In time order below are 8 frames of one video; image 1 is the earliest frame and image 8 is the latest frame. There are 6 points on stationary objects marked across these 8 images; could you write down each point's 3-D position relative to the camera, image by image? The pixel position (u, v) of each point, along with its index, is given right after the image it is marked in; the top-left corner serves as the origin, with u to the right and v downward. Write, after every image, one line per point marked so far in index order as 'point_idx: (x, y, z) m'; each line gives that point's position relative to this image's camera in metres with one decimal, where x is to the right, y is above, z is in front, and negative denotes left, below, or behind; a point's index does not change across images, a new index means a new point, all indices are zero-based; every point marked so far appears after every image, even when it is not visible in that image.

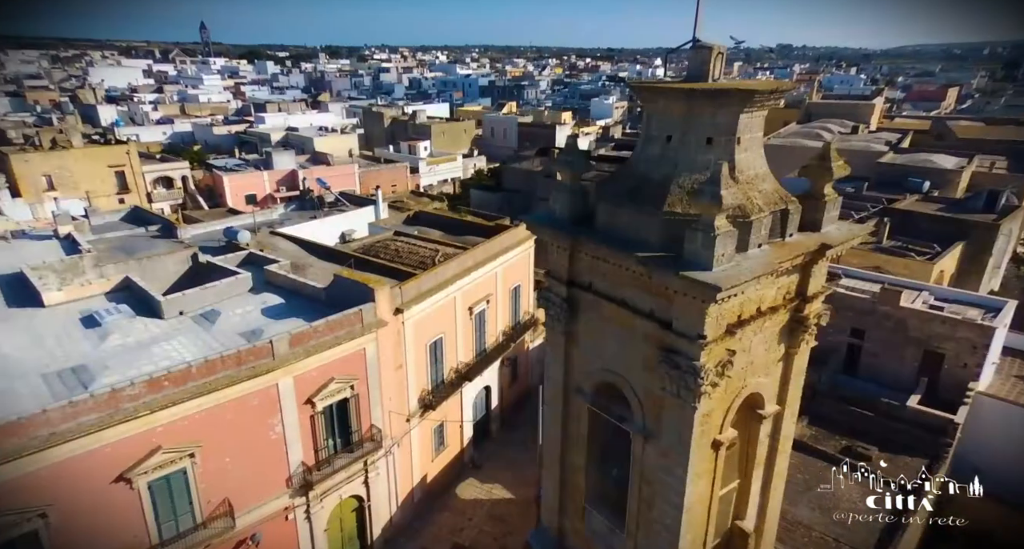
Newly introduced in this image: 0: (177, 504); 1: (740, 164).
0: (-6.7, -4.6, +12.3) m
1: (+2.3, +1.1, +6.1) m
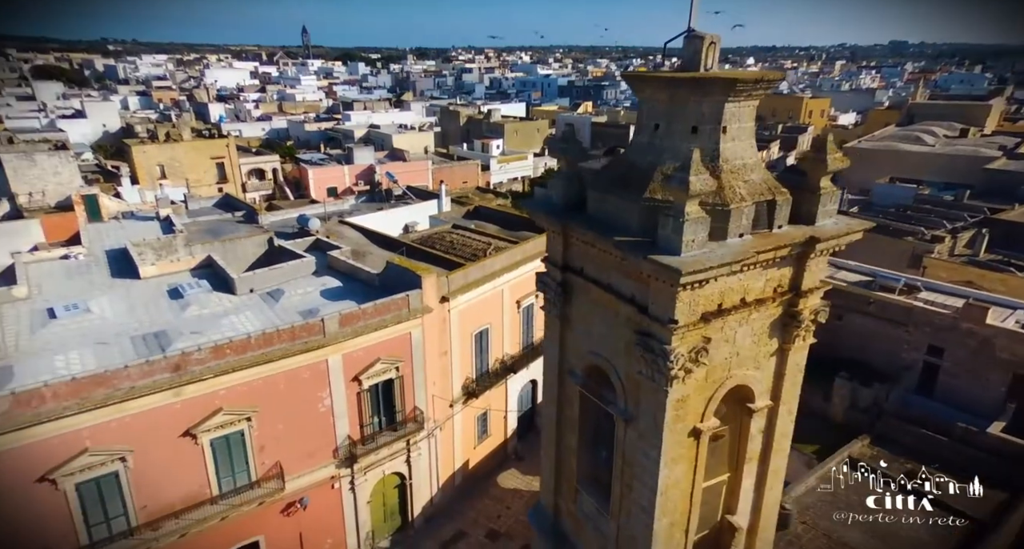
0: (-6.1, -4.2, +13.6) m
1: (+2.2, +1.2, +6.2) m
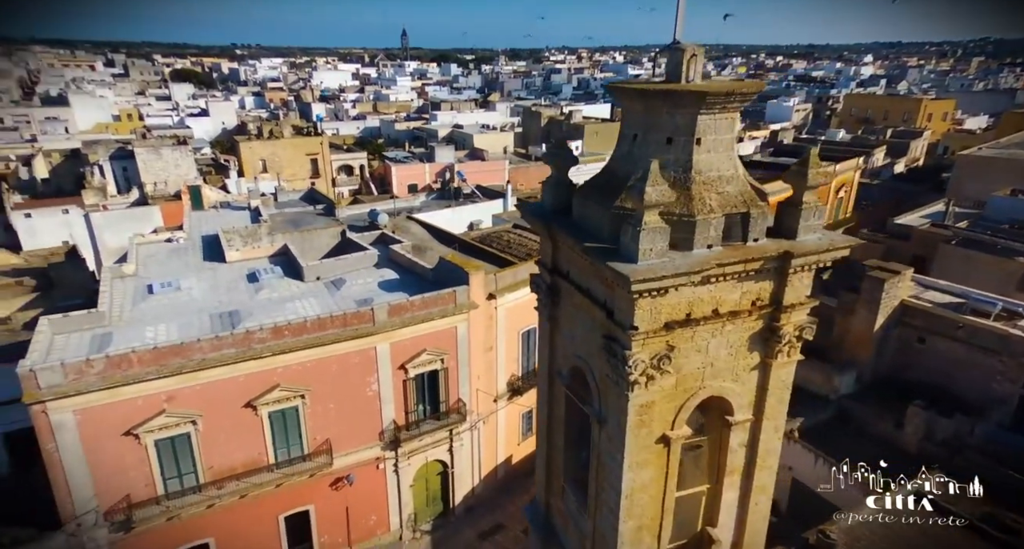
0: (-5.4, -3.9, +14.8) m
1: (+1.9, +1.1, +6.2) m
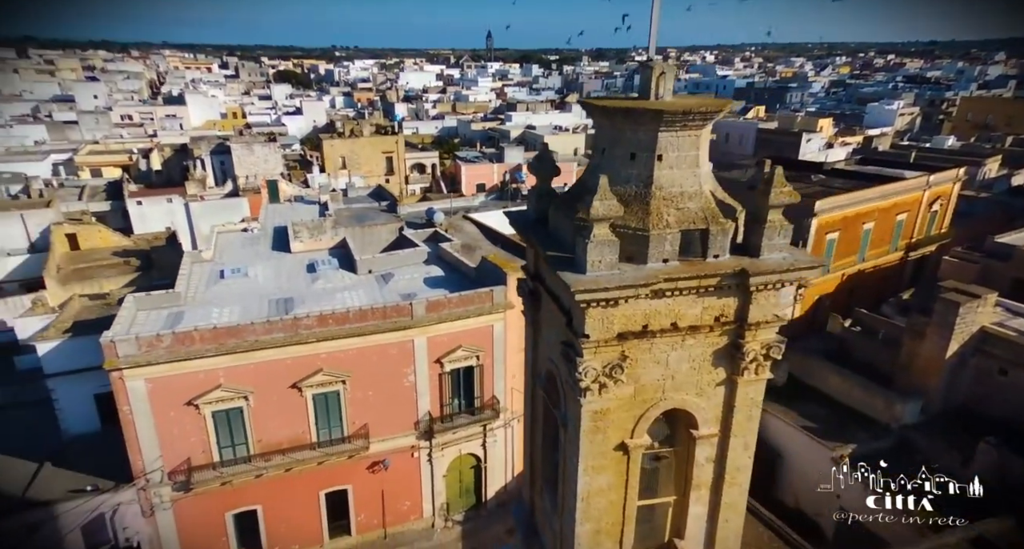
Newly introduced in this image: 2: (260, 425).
0: (-4.7, -3.7, +15.9) m
1: (+1.5, +1.0, +6.3) m
2: (-6.3, -3.7, +15.3) m
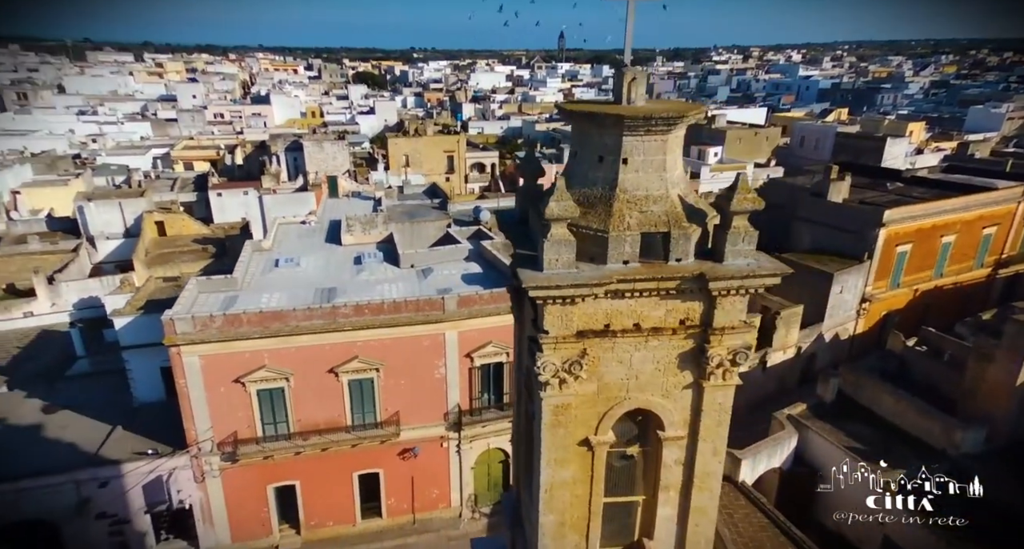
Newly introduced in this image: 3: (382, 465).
0: (-4.0, -3.5, +16.7) m
1: (+1.2, +1.0, +6.5) m
2: (-5.6, -3.5, +16.3) m
3: (-3.7, -5.4, +17.4) m
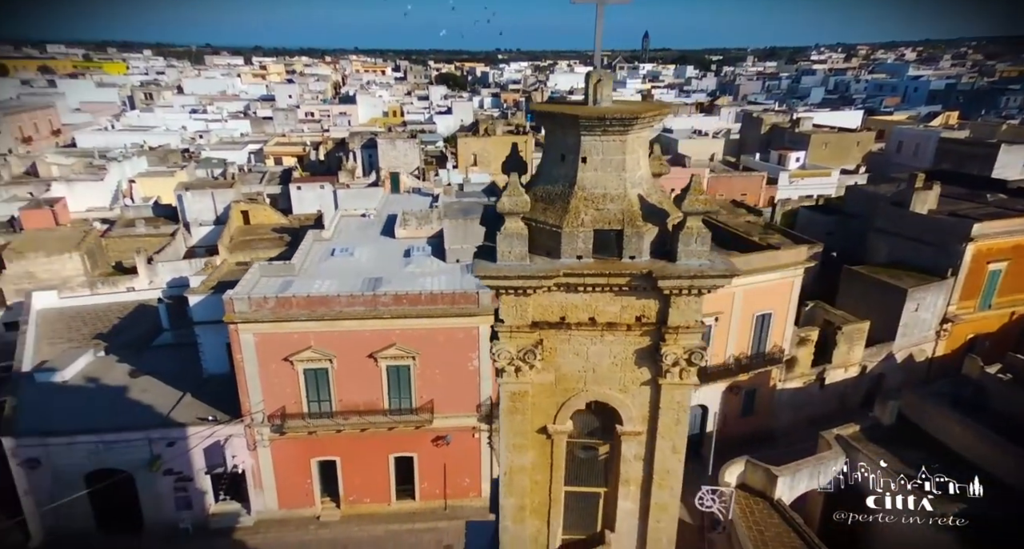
0: (-3.1, -3.2, +17.6) m
1: (+0.8, +1.0, +6.7) m
2: (-4.8, -3.1, +17.4) m
3: (-2.8, -5.2, +18.2) m
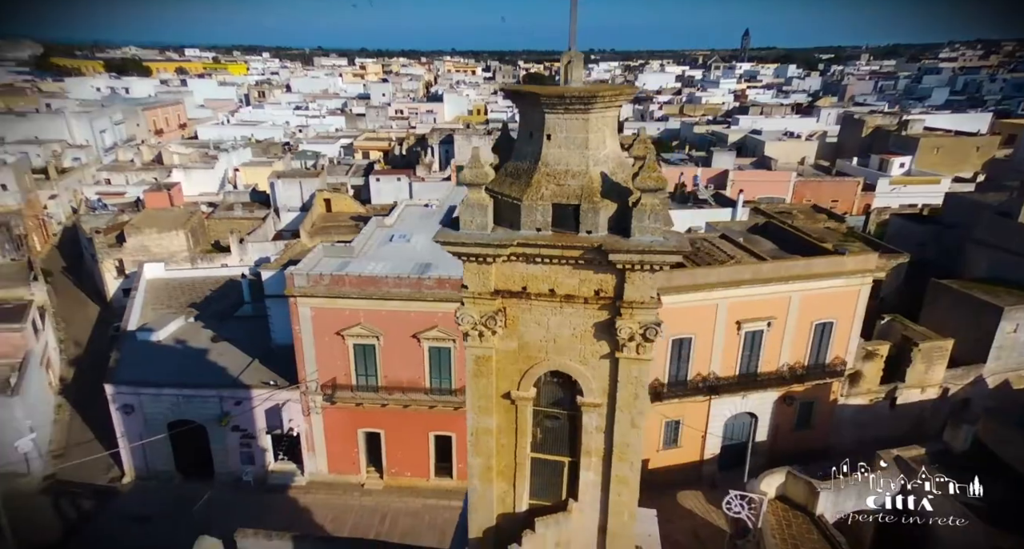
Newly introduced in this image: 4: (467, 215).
0: (-2.1, -2.8, +18.4) m
1: (+0.4, +1.3, +7.0) m
2: (-3.7, -2.6, +18.4) m
3: (-1.7, -4.7, +18.9) m
4: (-0.5, +0.7, +7.0) m
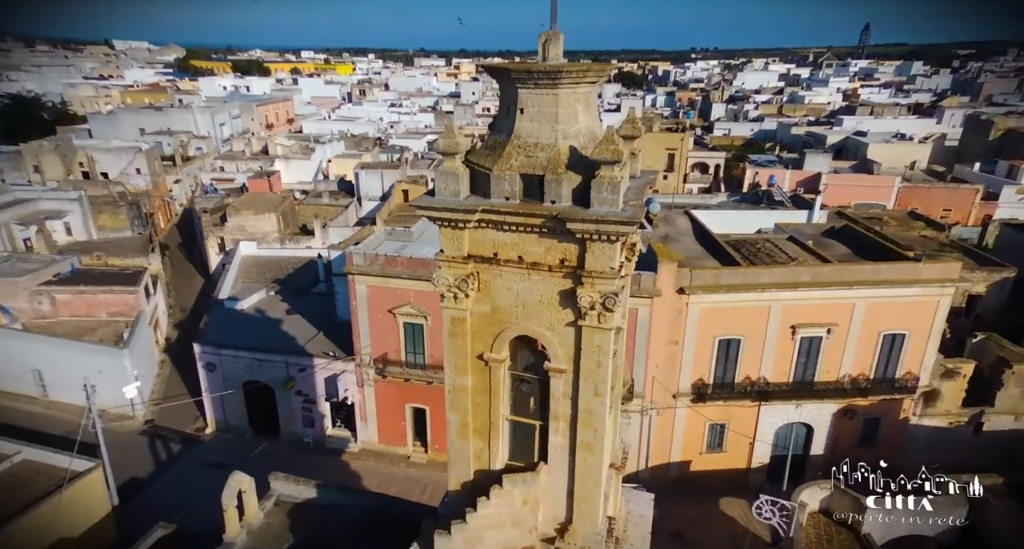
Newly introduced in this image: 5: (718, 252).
0: (-0.8, -2.4, +19.0) m
1: (+0.1, +1.7, +7.4) m
2: (-2.4, -2.1, +19.3) m
3: (-0.5, -4.3, +19.5) m
4: (-0.8, +1.1, +7.5) m
5: (+5.8, +0.8, +18.8) m
